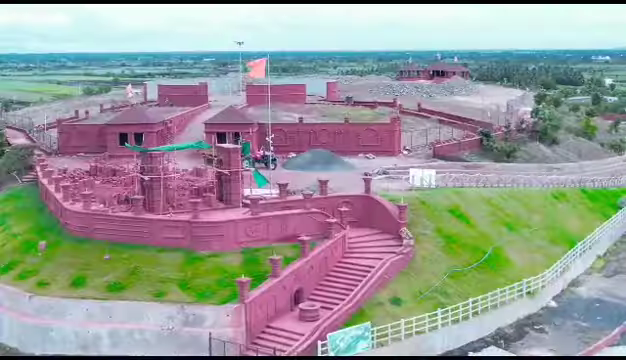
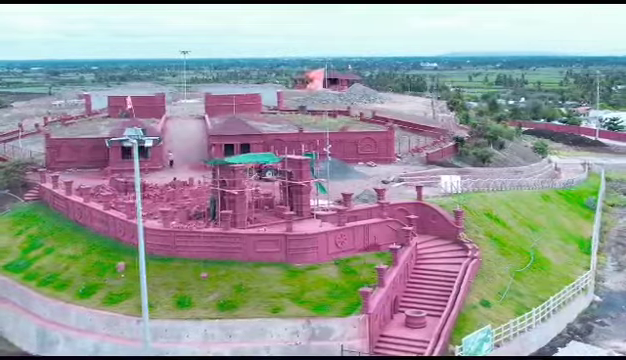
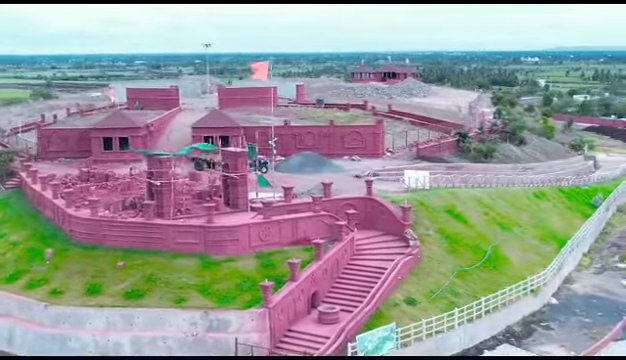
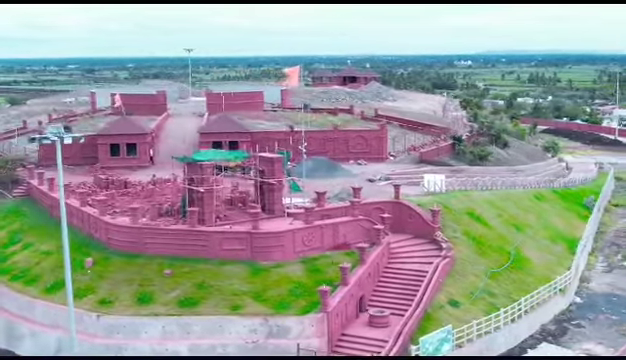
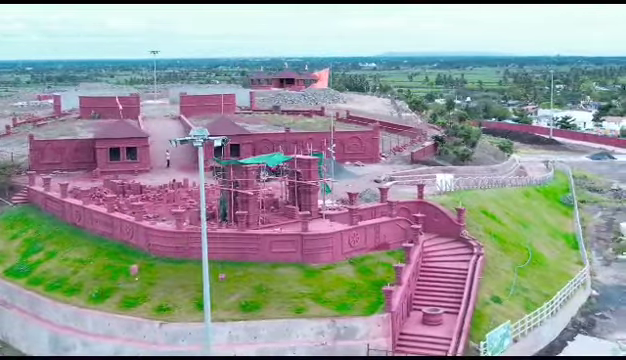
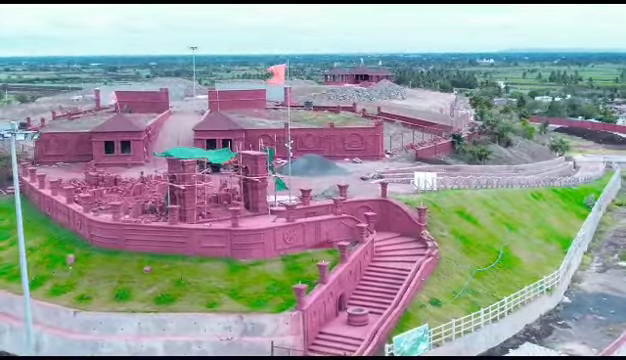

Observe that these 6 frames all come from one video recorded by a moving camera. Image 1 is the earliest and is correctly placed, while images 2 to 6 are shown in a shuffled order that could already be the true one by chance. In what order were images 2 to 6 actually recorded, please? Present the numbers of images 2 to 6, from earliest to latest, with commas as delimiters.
3, 6, 4, 2, 5
